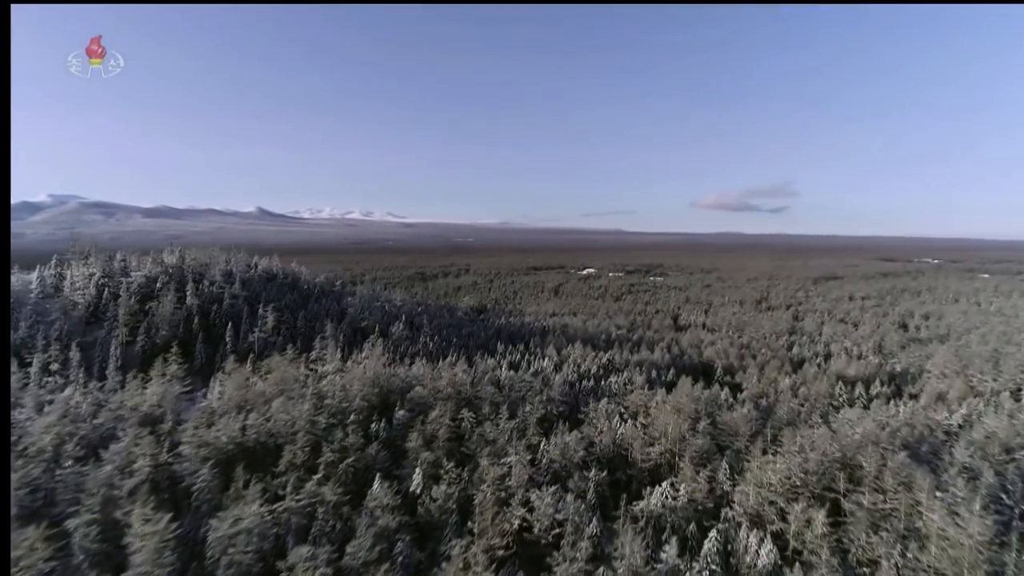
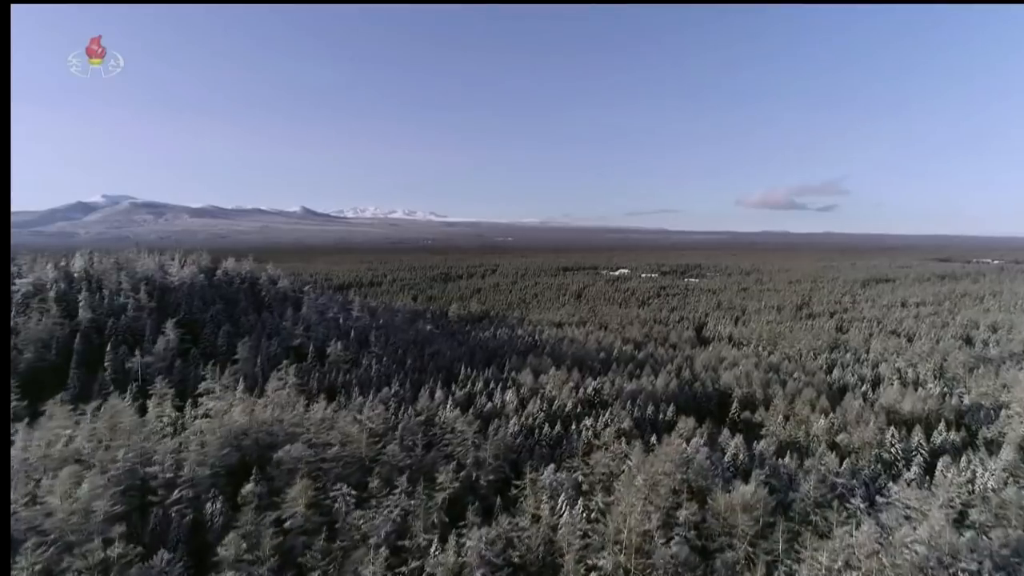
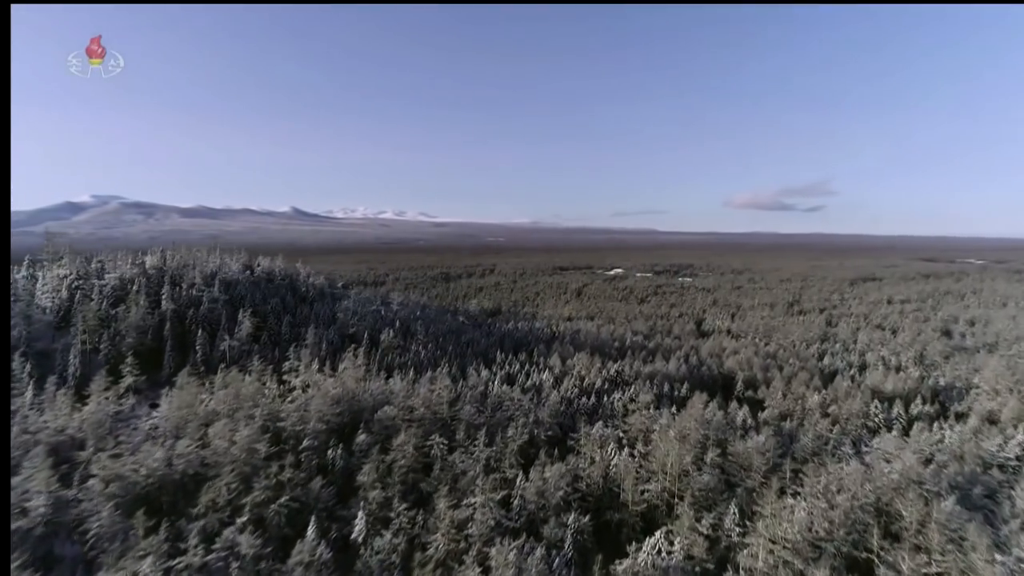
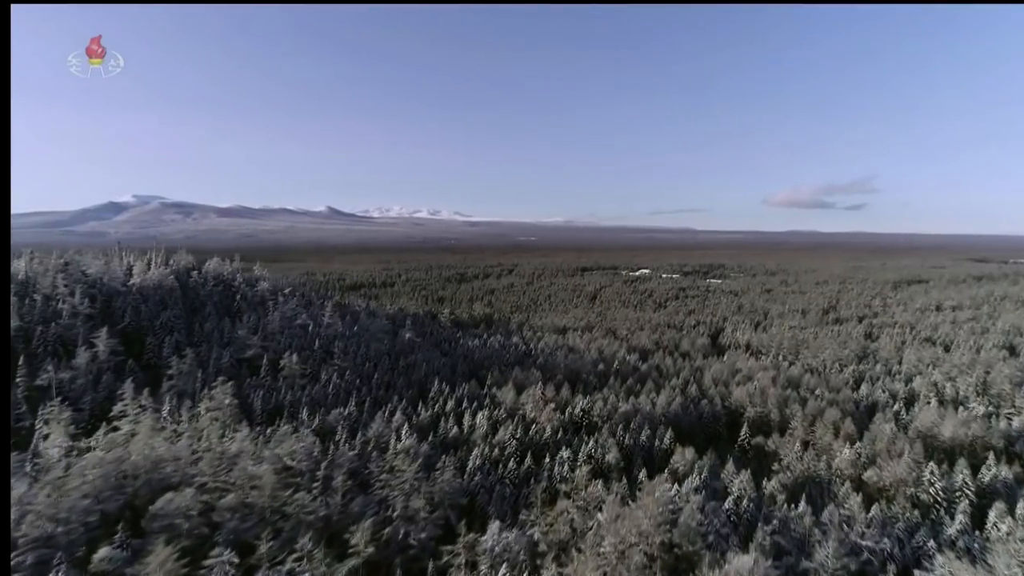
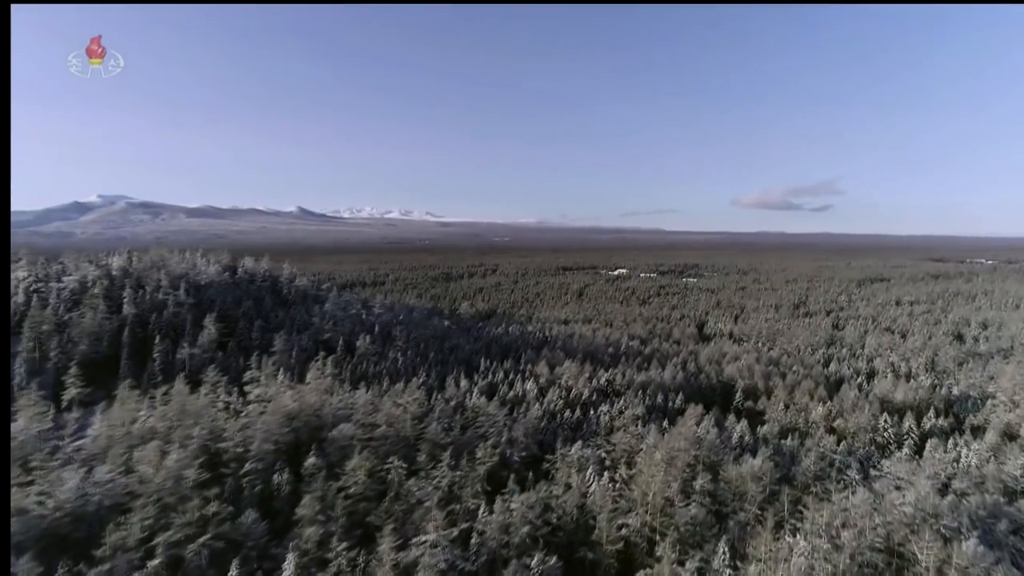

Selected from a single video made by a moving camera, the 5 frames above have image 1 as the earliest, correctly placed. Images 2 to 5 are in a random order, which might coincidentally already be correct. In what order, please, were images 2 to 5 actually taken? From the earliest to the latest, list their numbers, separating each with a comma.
3, 5, 2, 4
